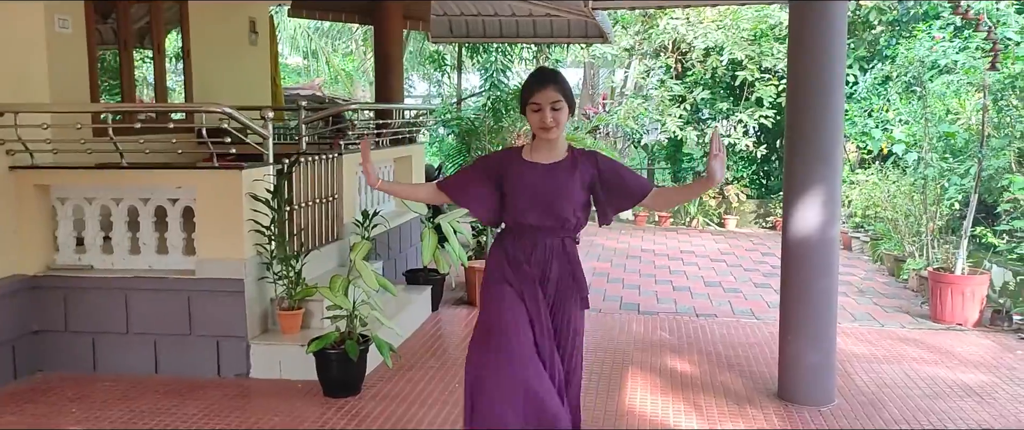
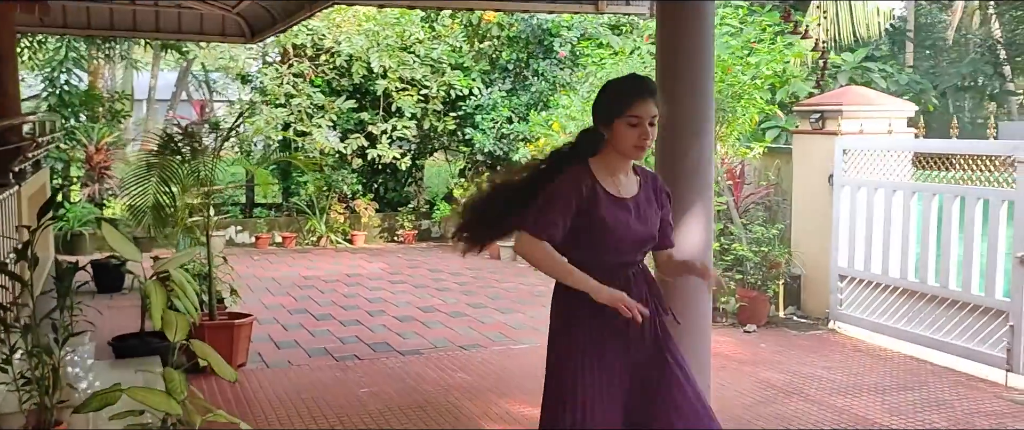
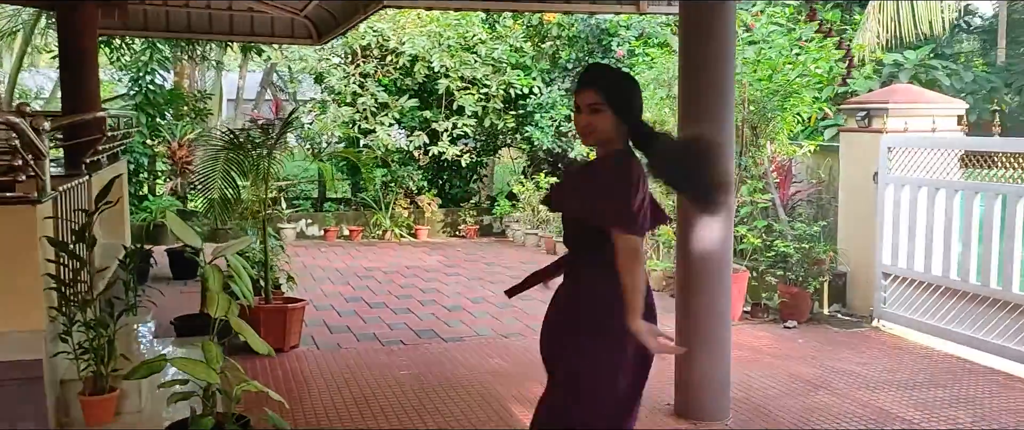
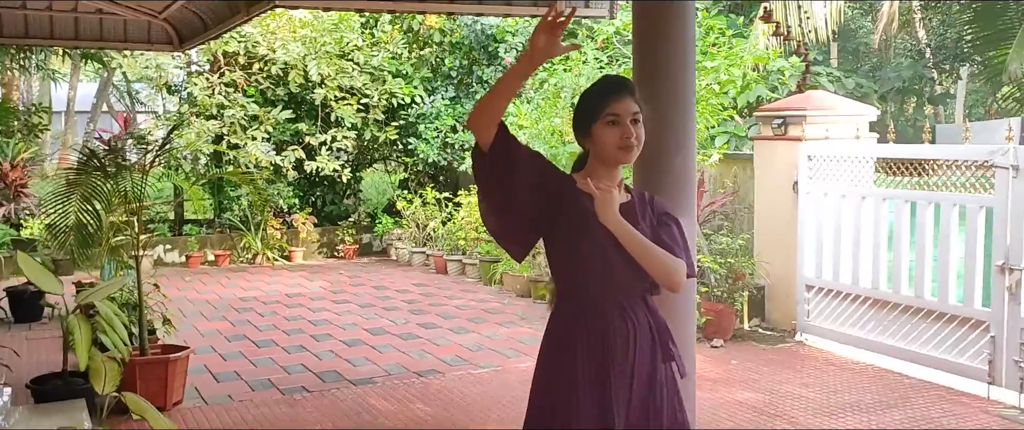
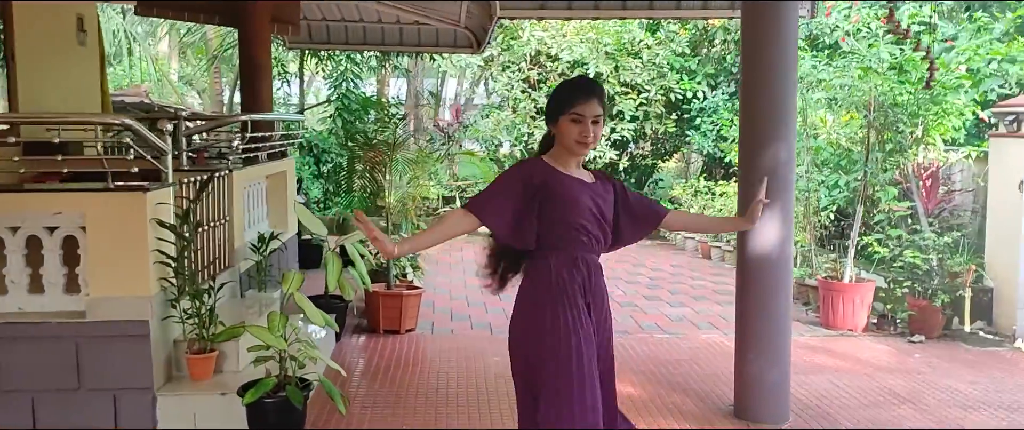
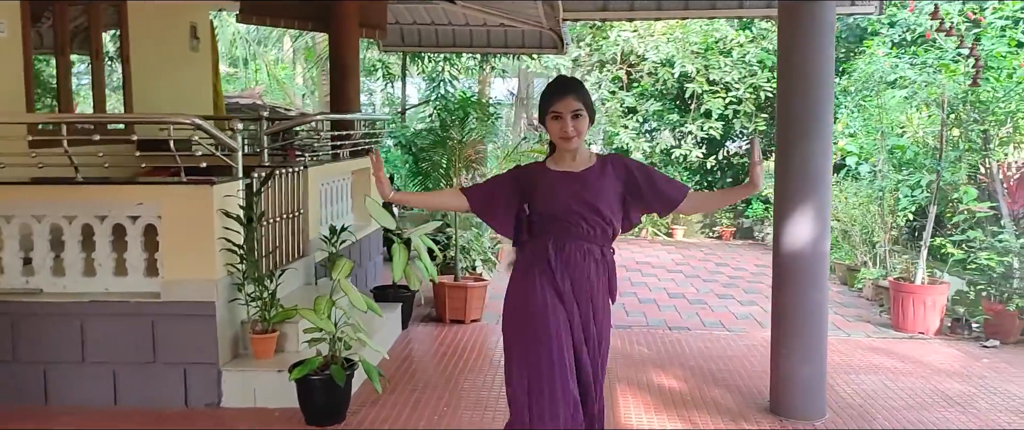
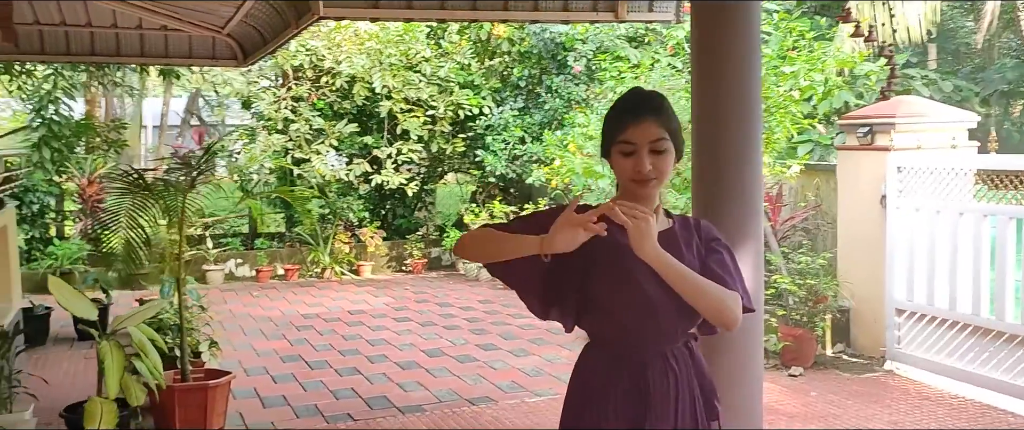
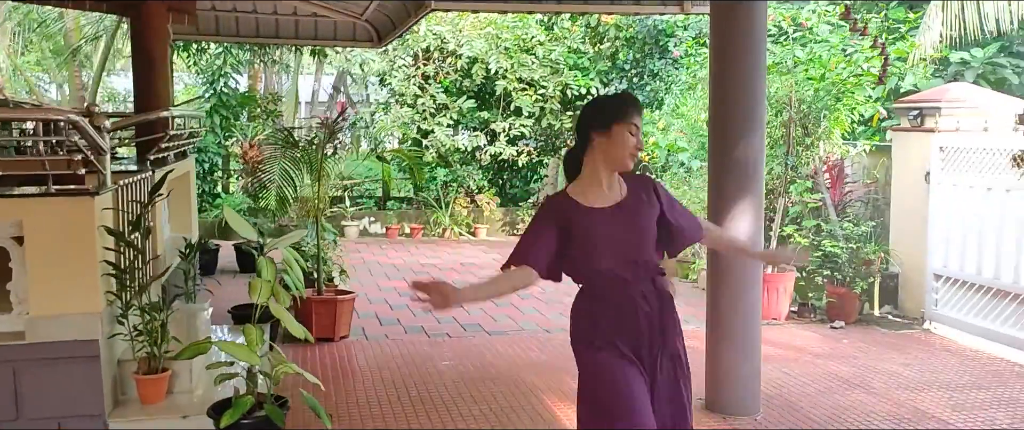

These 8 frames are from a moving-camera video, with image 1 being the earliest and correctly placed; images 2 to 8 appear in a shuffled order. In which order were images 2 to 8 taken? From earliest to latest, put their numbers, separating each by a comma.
6, 5, 8, 3, 2, 4, 7
